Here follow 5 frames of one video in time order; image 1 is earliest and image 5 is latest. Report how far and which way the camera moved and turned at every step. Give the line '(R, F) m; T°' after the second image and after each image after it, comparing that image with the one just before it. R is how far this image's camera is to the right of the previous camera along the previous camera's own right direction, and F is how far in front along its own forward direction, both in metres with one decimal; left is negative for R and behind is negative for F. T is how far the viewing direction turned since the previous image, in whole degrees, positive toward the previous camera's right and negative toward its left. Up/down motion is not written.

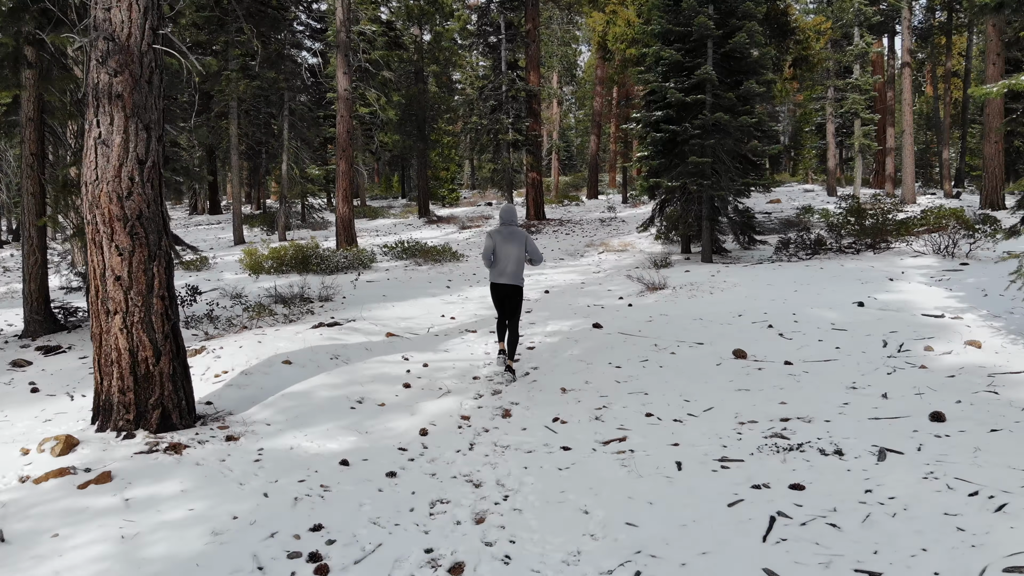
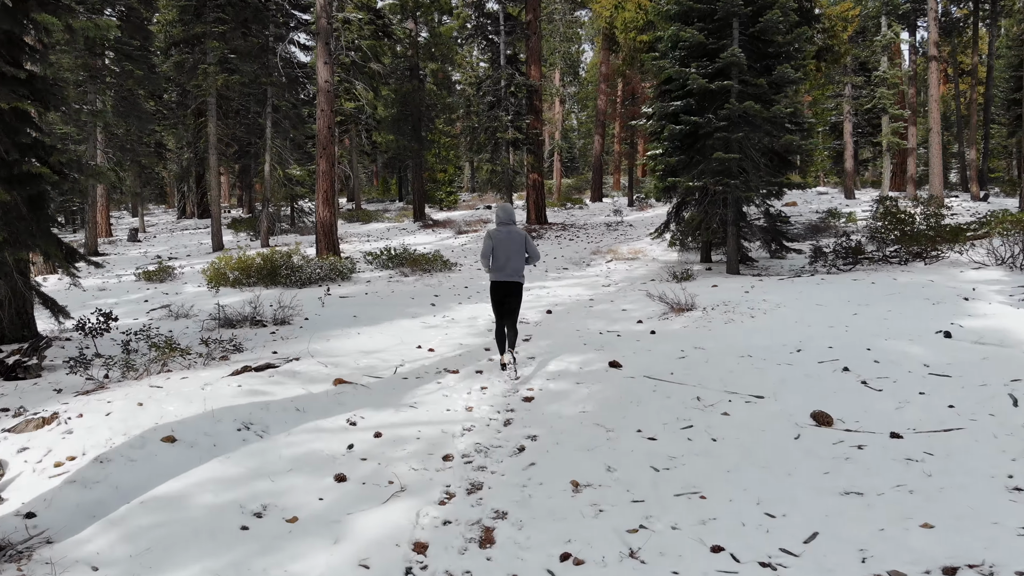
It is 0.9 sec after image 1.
(+0.1, +1.7) m; 0°
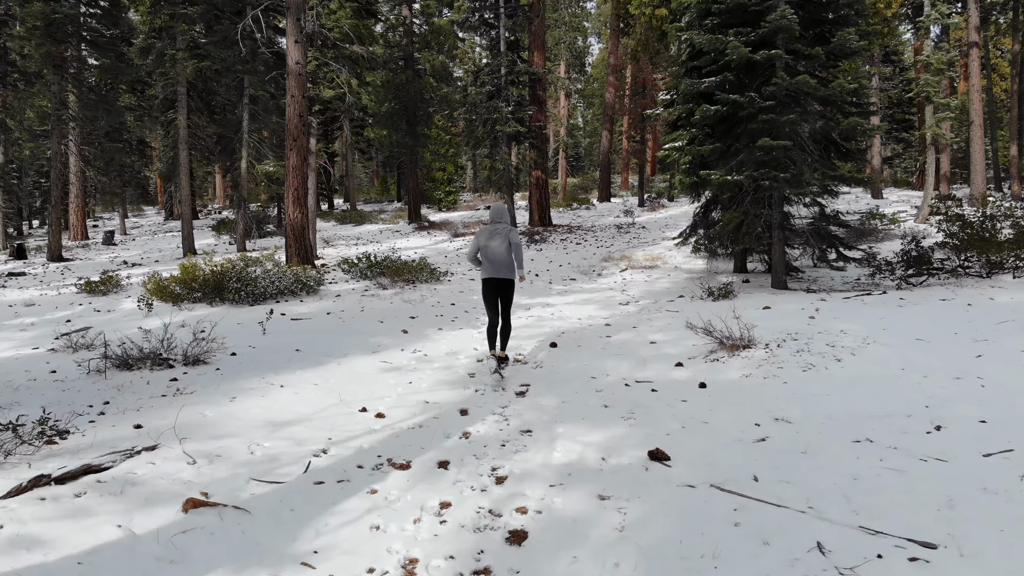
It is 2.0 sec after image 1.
(+0.1, +2.1) m; 0°
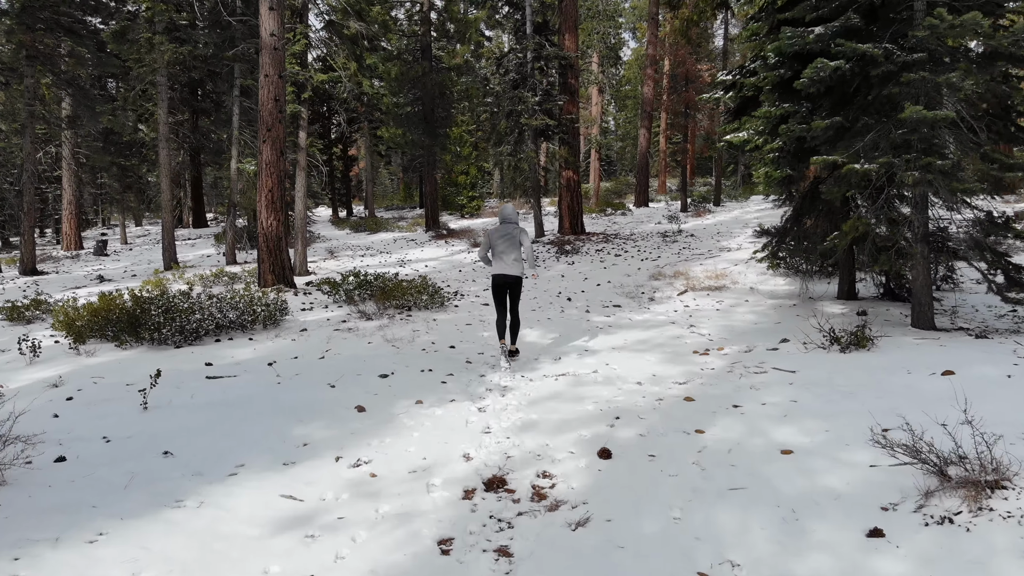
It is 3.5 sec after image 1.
(0.0, +2.7) m; -2°
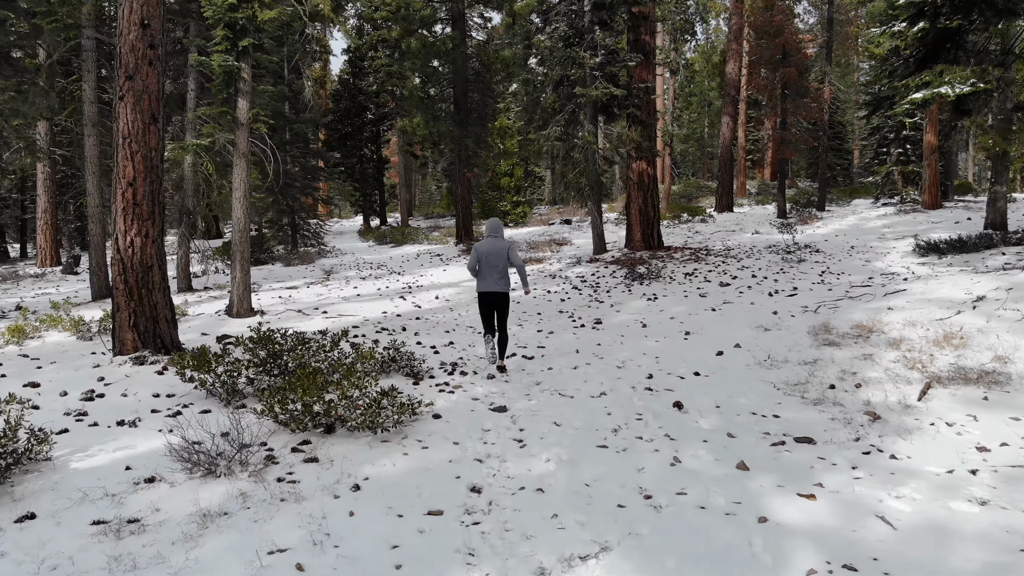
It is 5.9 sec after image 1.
(+0.1, +4.8) m; -4°
